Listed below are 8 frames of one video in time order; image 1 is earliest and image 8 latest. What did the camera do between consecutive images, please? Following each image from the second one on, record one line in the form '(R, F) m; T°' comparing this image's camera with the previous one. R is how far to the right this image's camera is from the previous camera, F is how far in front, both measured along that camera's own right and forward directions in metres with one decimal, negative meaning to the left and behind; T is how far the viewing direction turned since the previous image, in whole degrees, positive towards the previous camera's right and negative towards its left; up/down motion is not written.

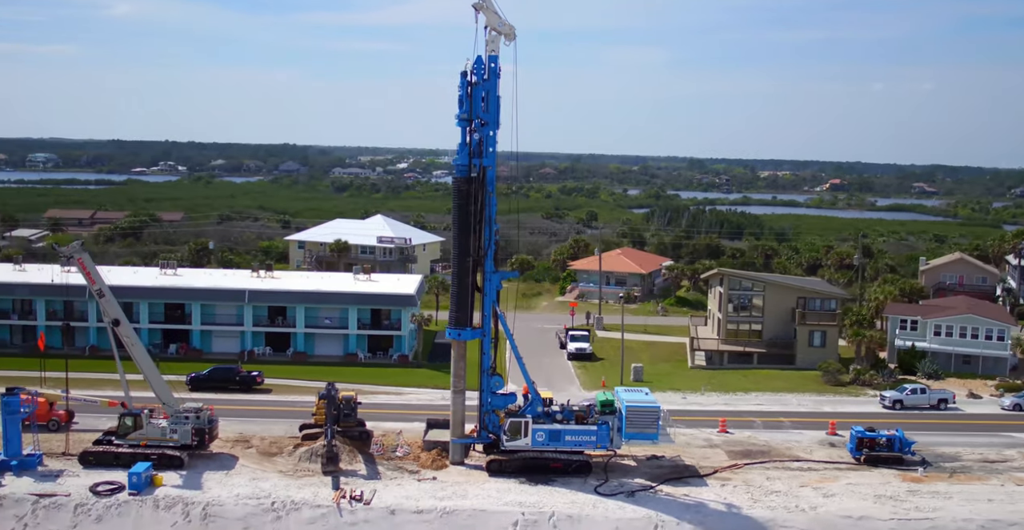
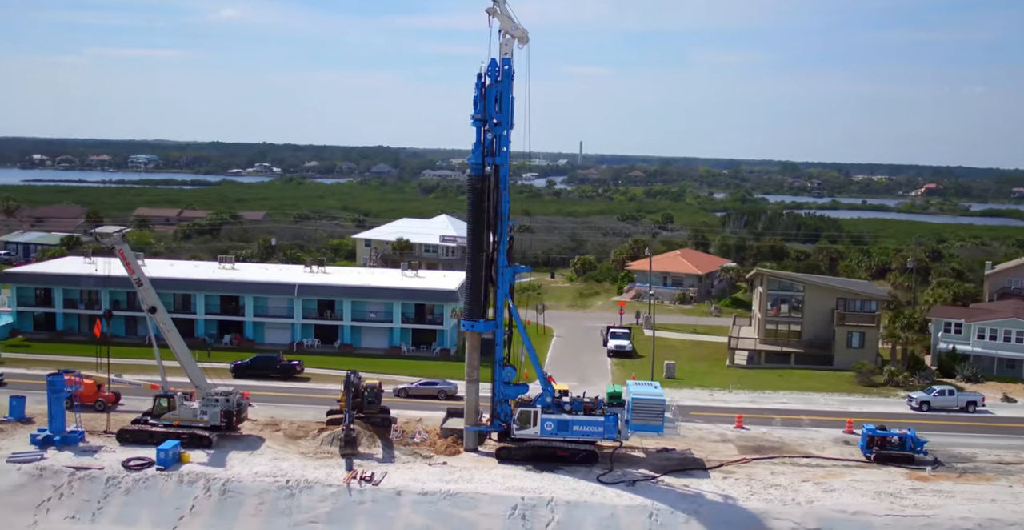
(+1.8, -0.6) m; -5°
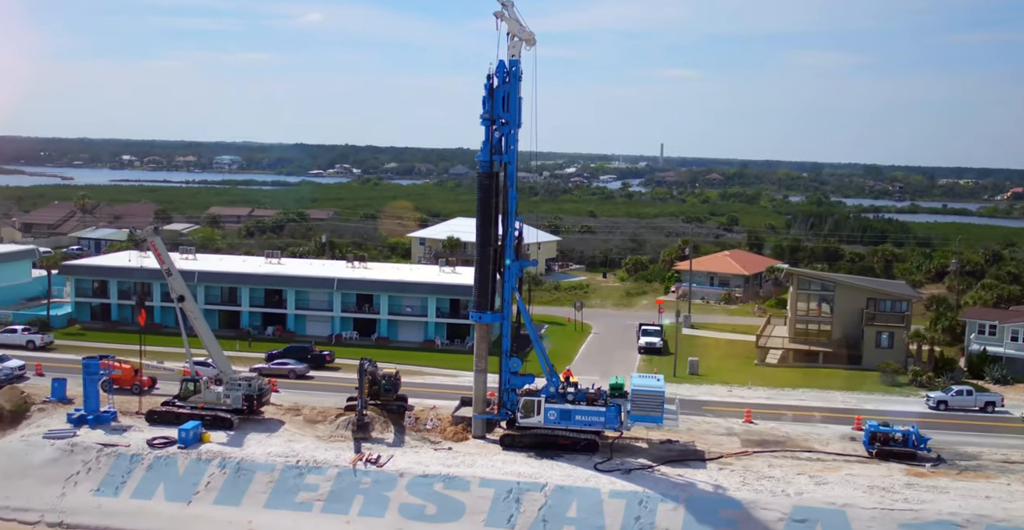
(+1.7, -0.7) m; -4°
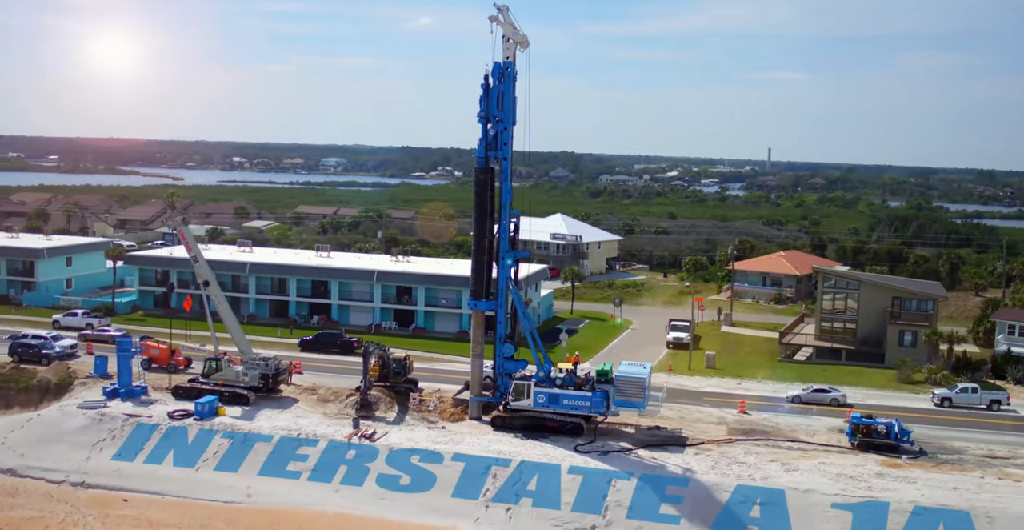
(+2.6, -1.0) m; -5°
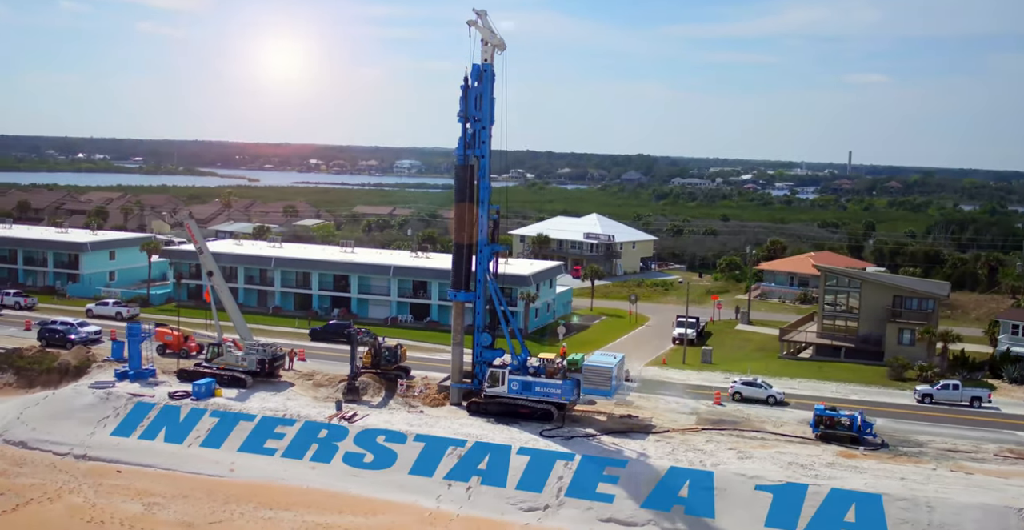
(+2.4, -1.0) m; -3°
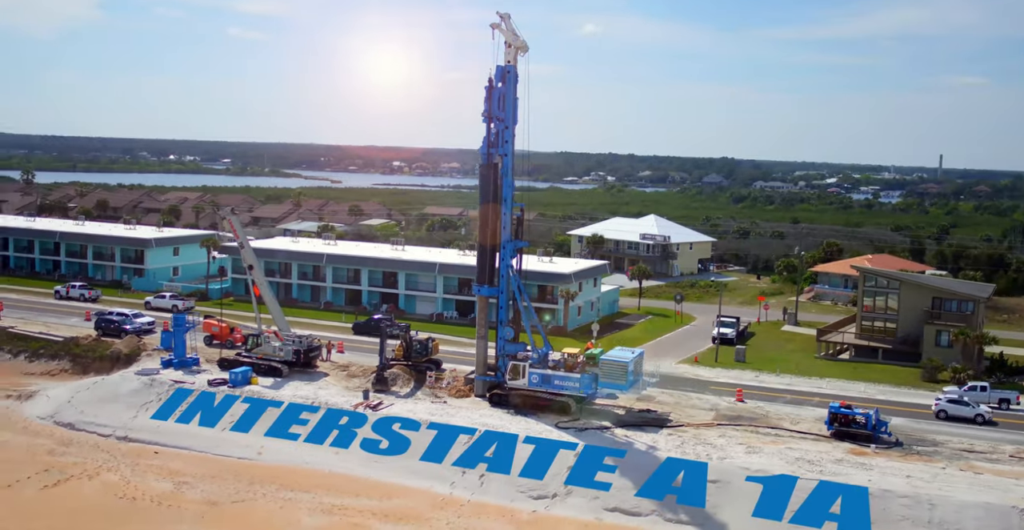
(+1.4, -0.7) m; -4°
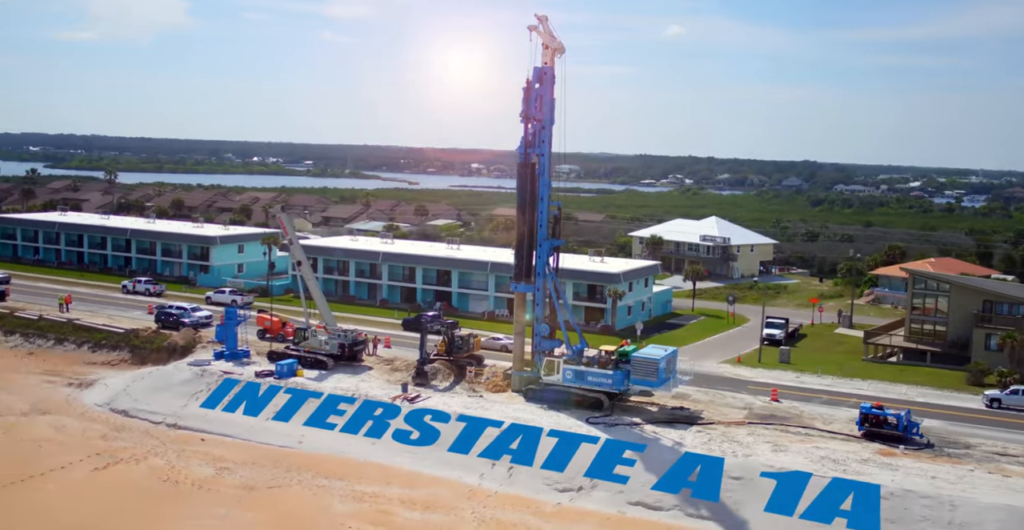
(+1.0, -0.6) m; -4°
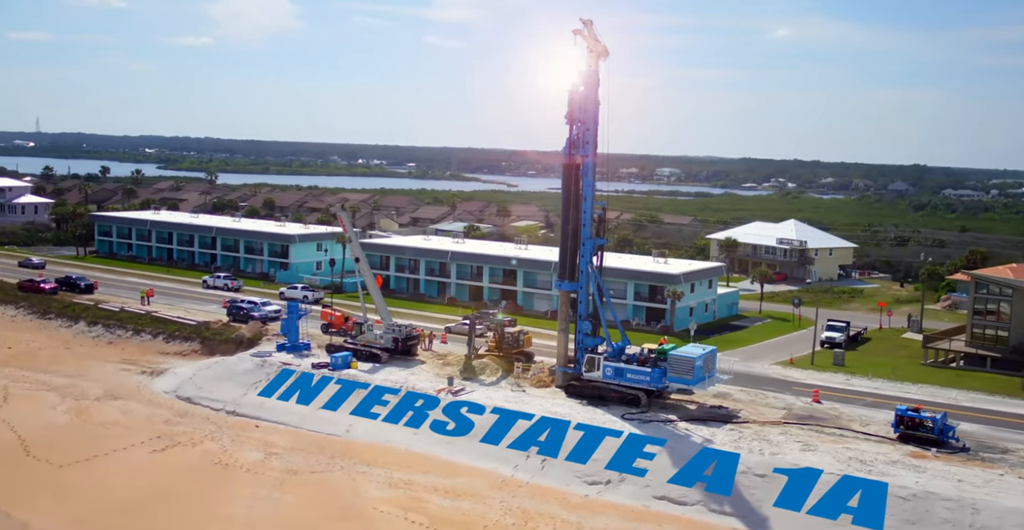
(+1.5, -0.9) m; -5°
